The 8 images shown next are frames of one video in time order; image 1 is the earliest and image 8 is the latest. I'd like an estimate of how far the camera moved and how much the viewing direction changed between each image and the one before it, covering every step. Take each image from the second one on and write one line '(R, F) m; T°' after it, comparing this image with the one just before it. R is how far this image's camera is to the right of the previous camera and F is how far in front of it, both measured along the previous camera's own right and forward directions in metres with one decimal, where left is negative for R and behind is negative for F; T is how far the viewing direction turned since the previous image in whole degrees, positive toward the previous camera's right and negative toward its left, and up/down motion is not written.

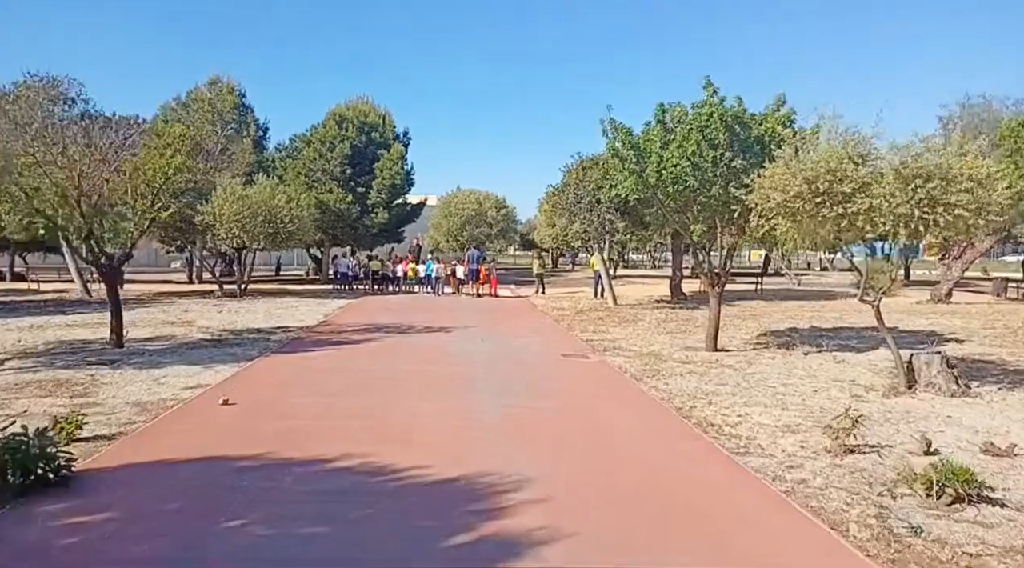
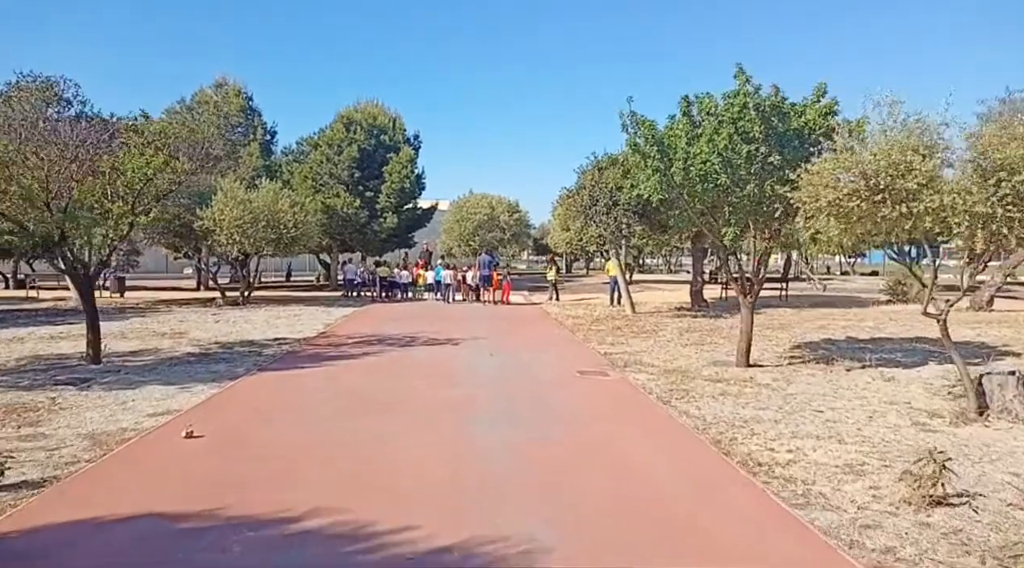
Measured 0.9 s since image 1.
(0.0, +1.4) m; -1°
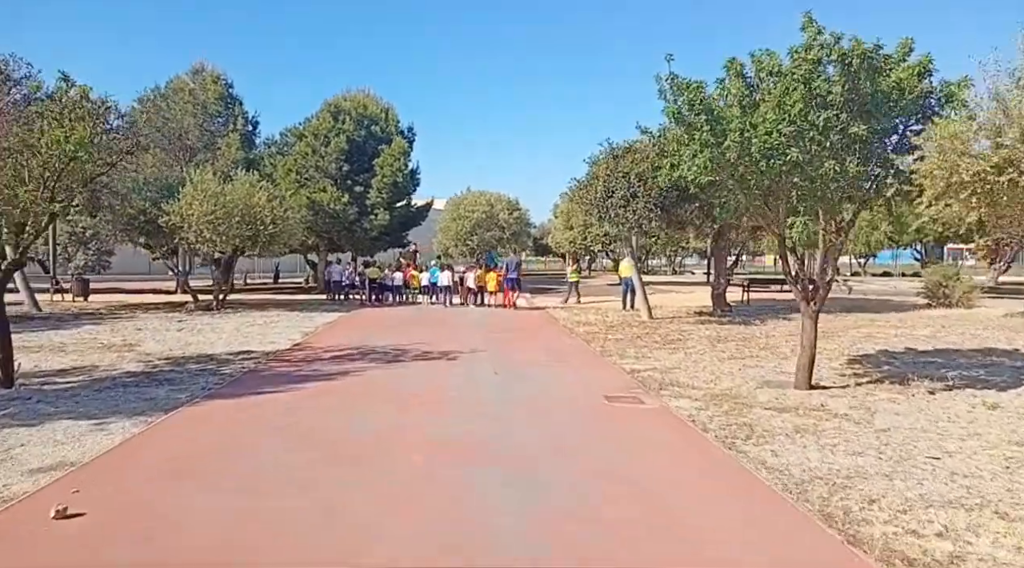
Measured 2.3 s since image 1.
(-0.2, +2.6) m; 0°
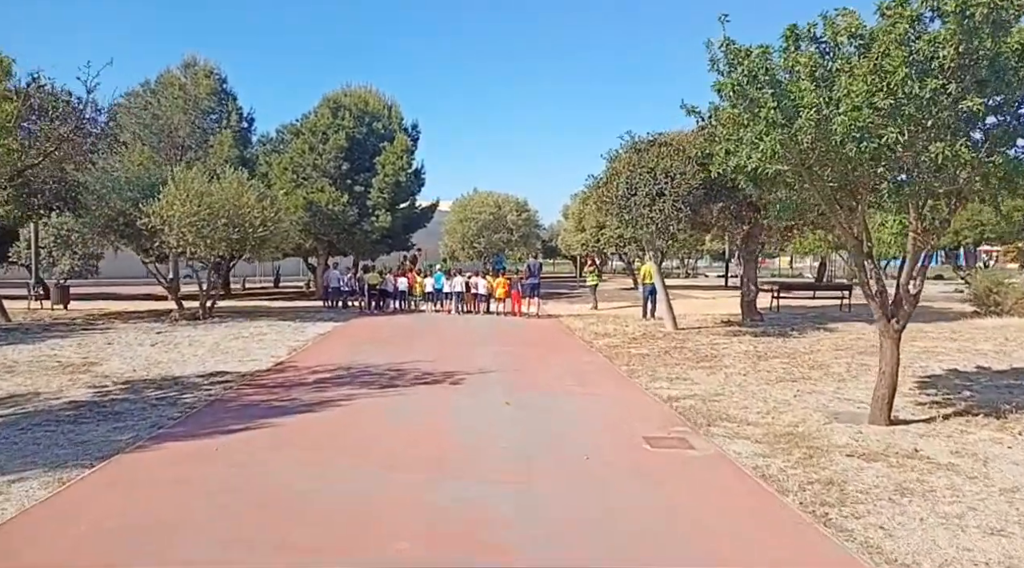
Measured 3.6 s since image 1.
(-0.1, +2.1) m; -1°
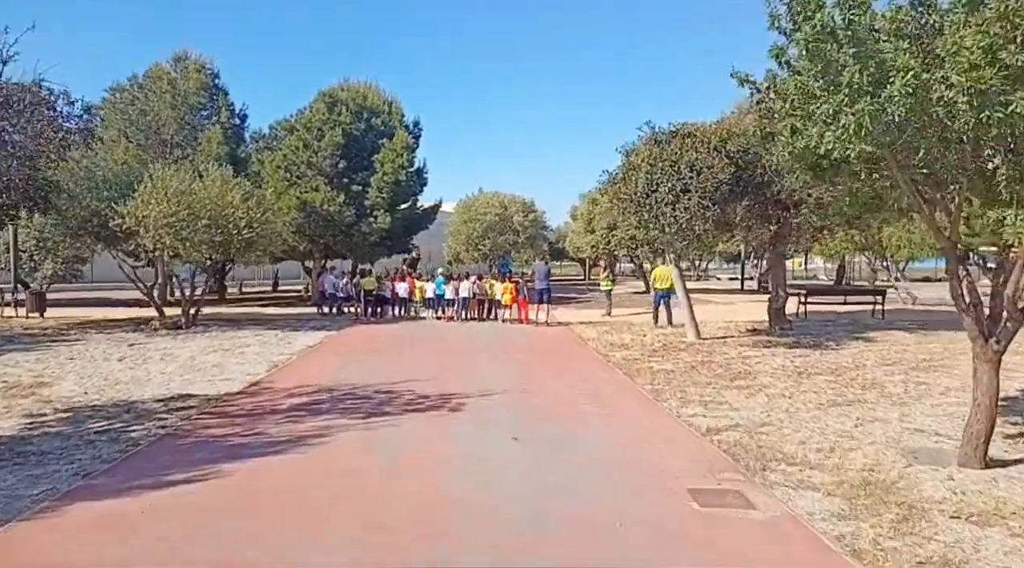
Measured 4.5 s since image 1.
(0.0, +1.8) m; 0°
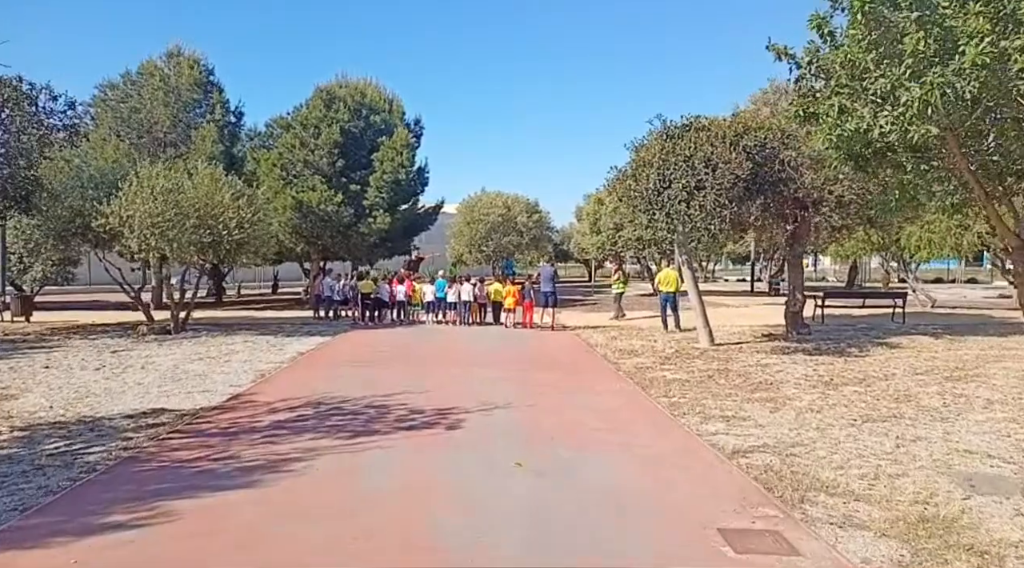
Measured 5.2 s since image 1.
(0.0, +1.0) m; 0°
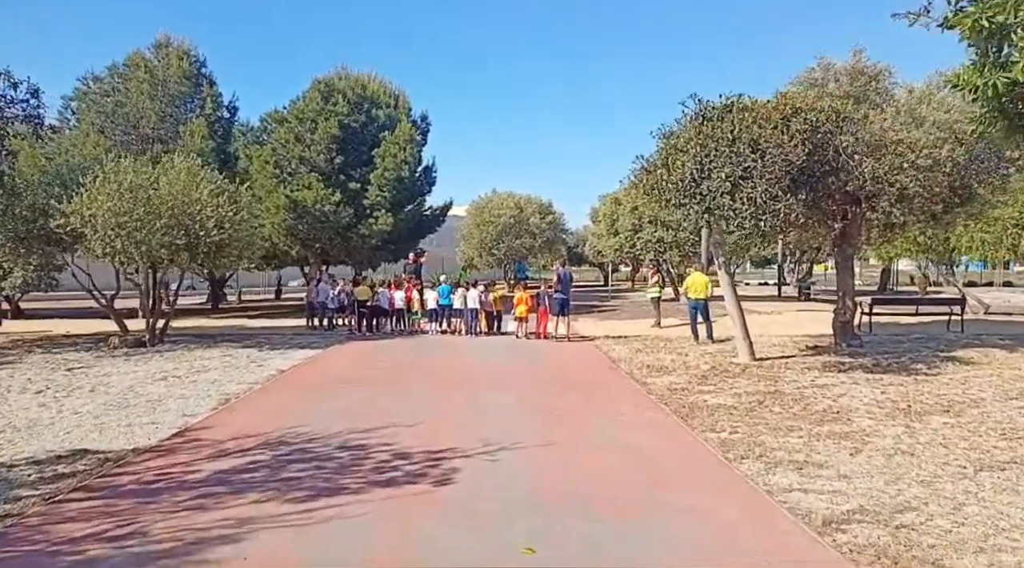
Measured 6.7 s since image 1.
(0.0, +2.2) m; -1°
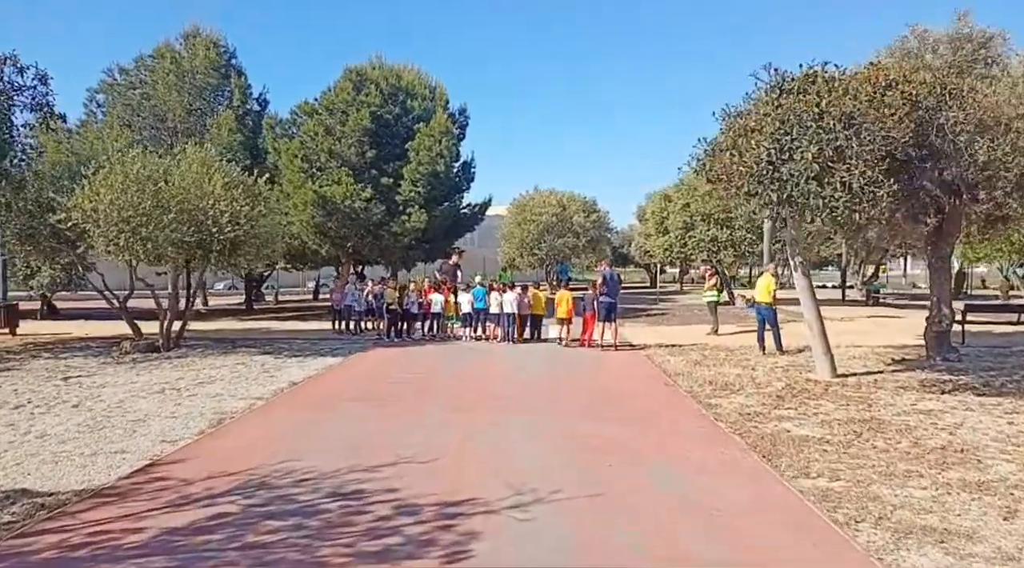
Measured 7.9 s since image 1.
(0.0, +1.9) m; -3°
